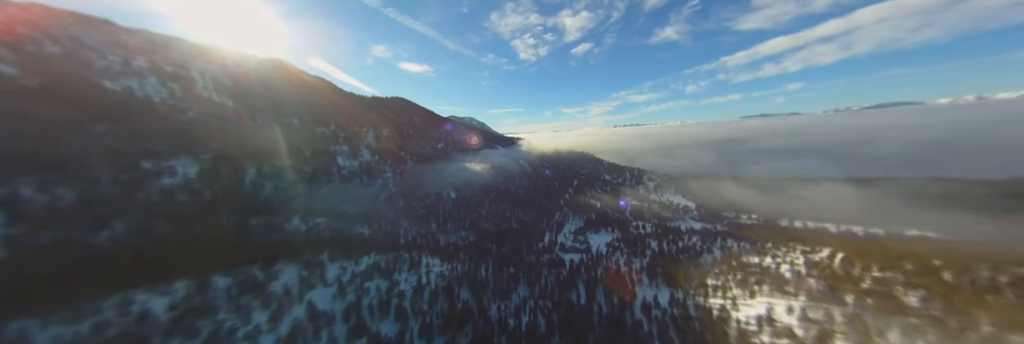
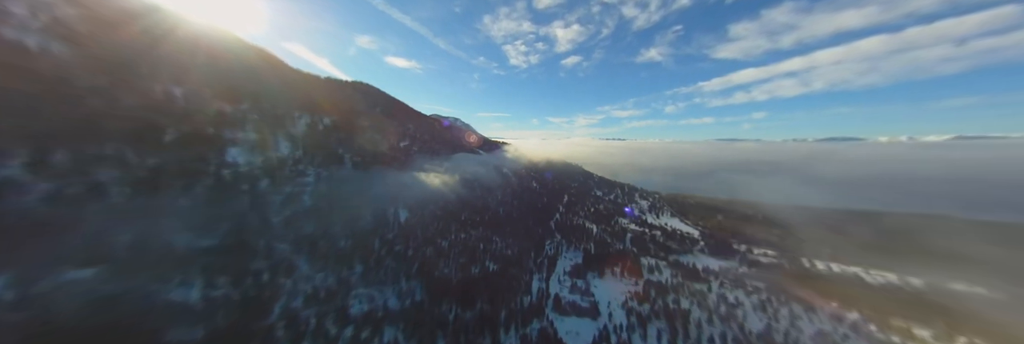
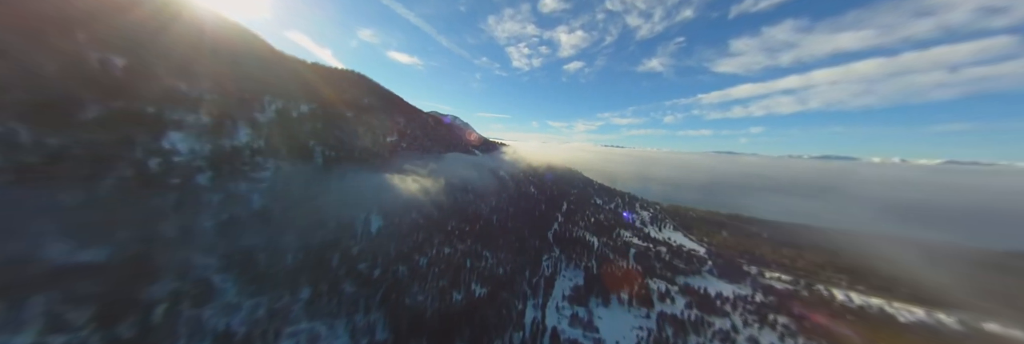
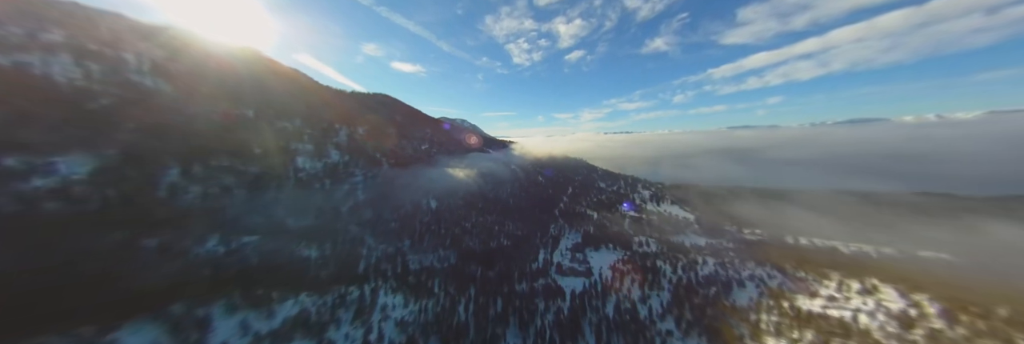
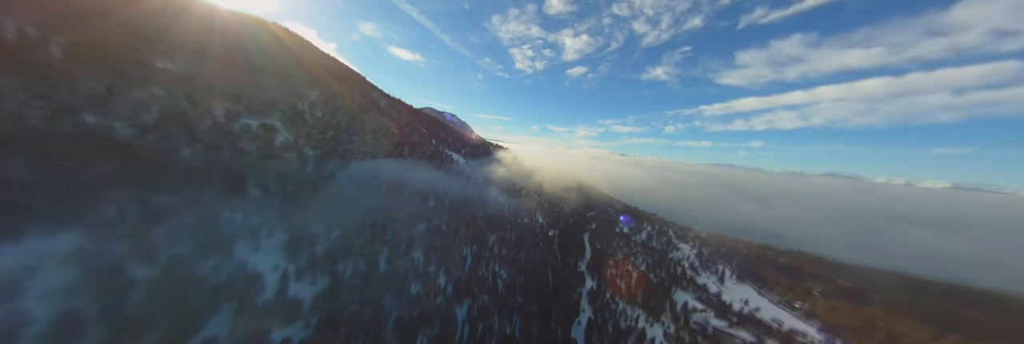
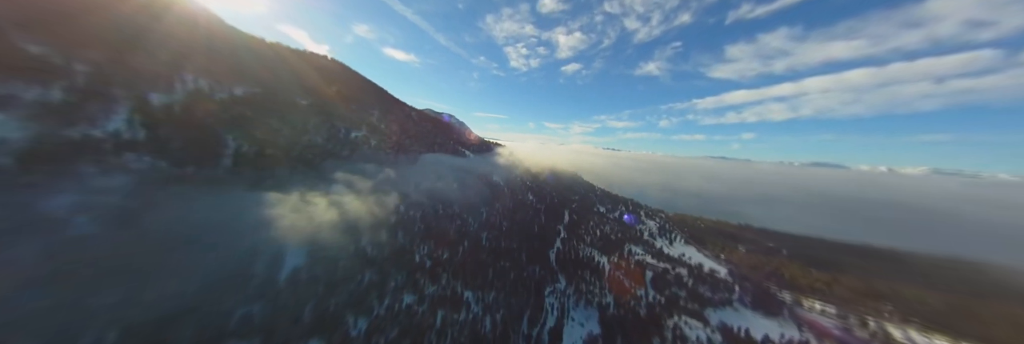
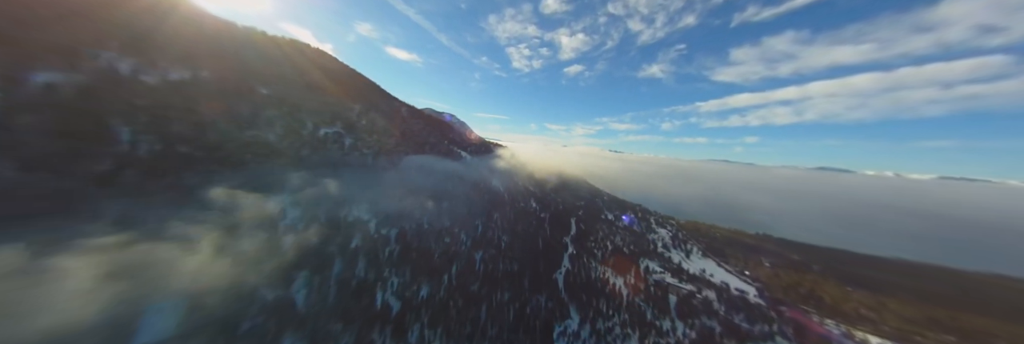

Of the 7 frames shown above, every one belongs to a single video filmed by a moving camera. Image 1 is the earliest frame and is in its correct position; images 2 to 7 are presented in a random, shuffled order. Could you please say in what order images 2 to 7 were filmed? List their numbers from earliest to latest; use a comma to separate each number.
4, 2, 3, 6, 7, 5
